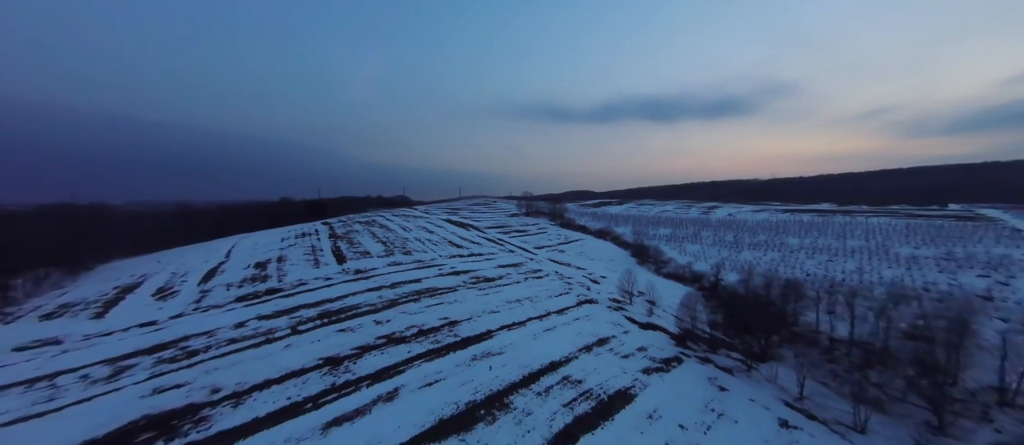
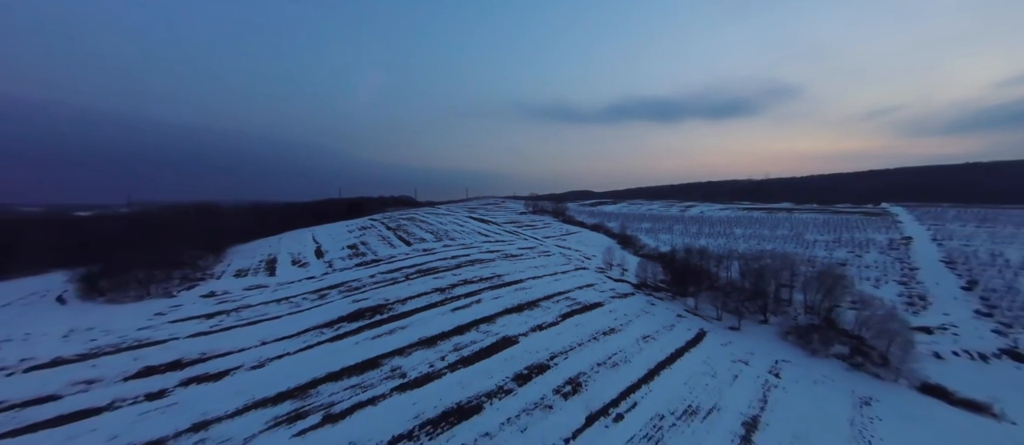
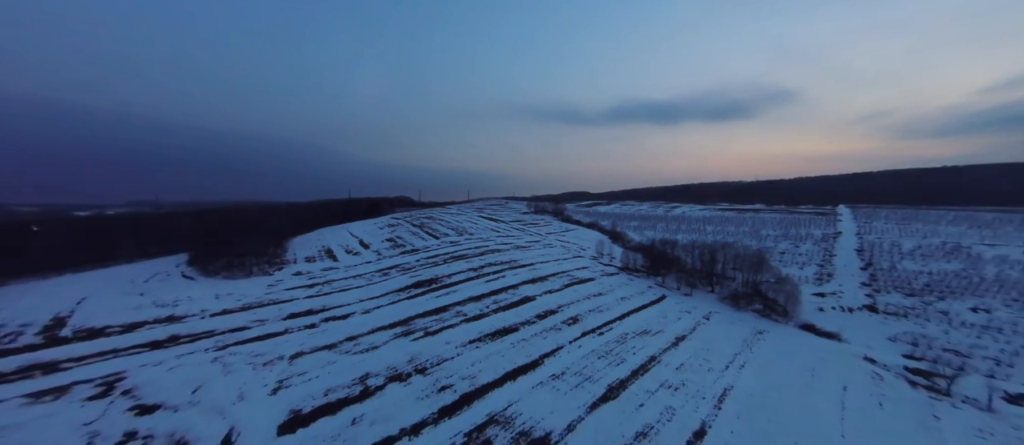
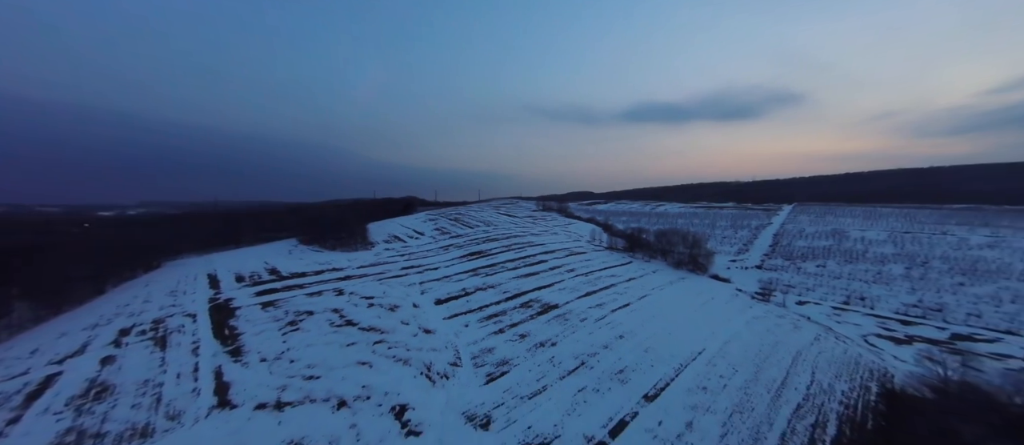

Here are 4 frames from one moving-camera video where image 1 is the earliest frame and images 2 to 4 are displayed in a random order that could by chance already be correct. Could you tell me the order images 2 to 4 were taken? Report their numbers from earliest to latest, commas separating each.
2, 3, 4
